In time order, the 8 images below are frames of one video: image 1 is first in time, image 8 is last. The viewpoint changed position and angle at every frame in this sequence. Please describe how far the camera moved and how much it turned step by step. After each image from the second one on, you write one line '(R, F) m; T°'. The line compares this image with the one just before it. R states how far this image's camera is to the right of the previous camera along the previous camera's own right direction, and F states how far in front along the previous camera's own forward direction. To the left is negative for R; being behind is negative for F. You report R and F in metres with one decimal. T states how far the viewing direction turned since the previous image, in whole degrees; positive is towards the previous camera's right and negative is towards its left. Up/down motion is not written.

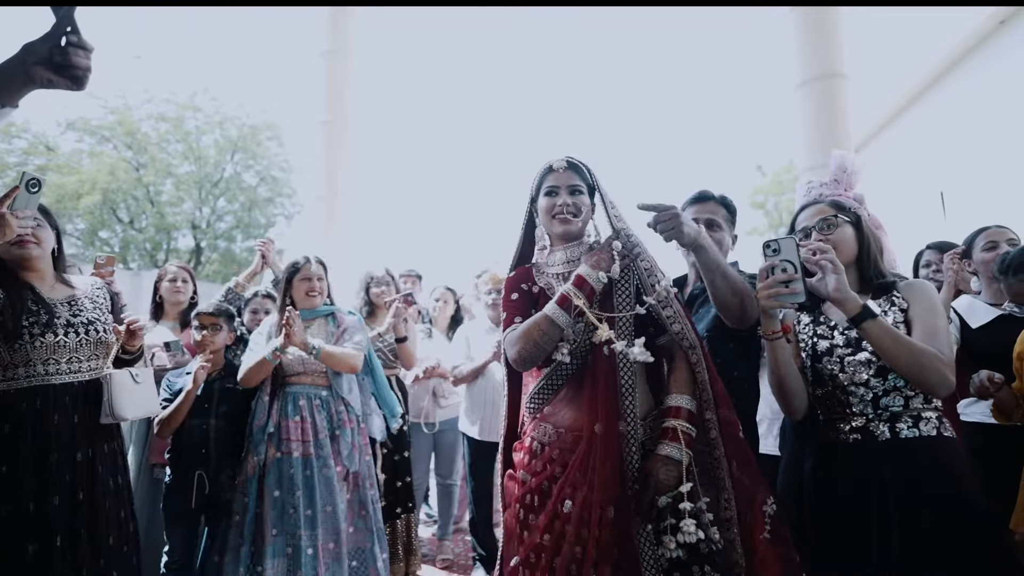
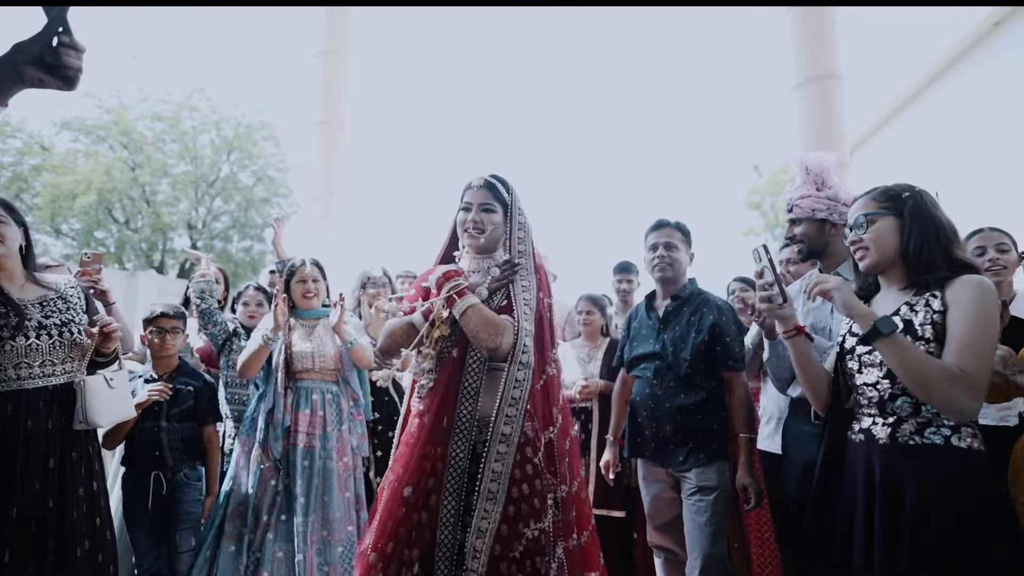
(0.0, 0.0) m; 0°
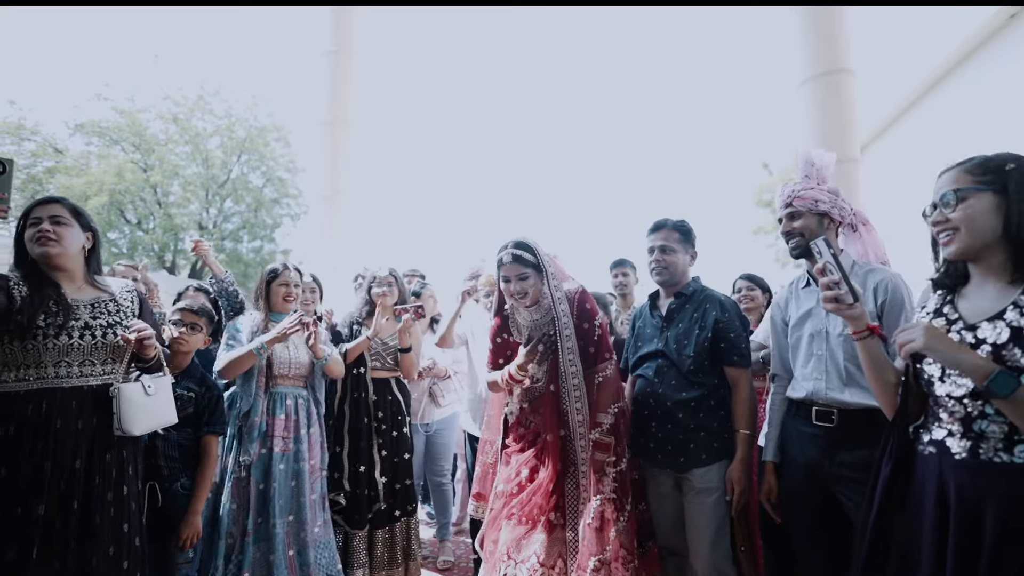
(0.0, 0.0) m; -1°
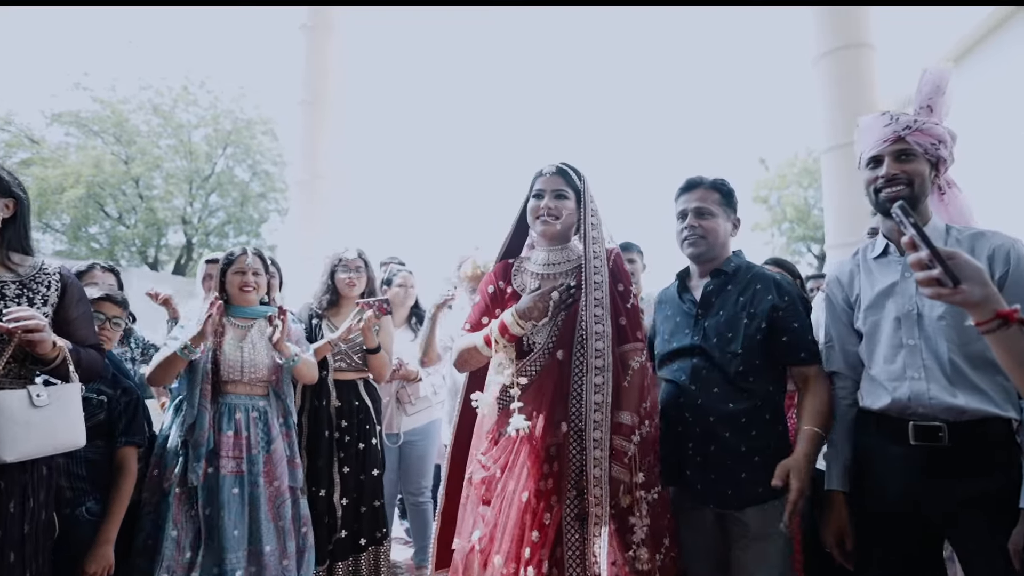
(0.0, +0.7) m; +1°
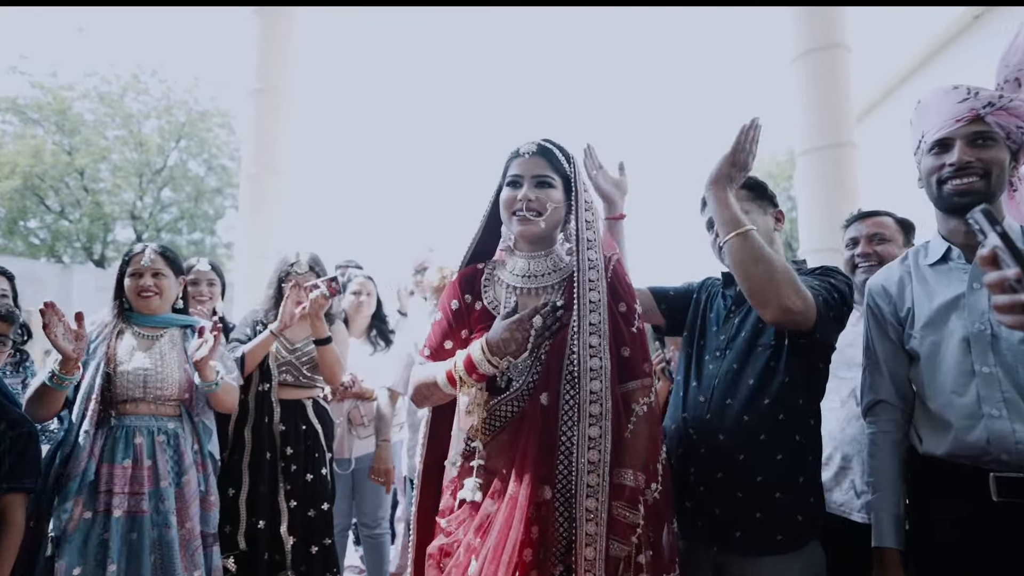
(0.0, +0.5) m; +3°
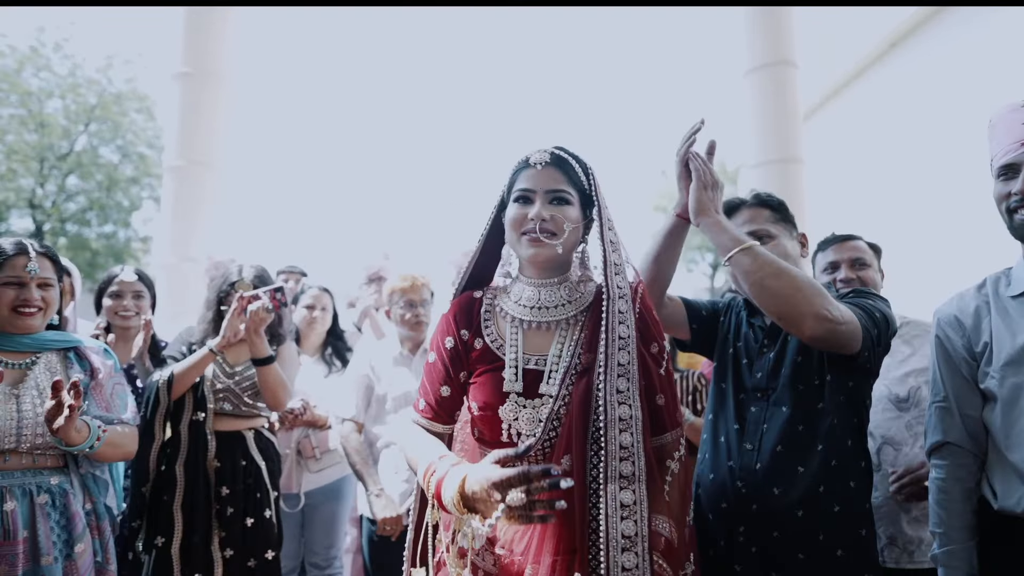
(-0.2, +0.4) m; +6°
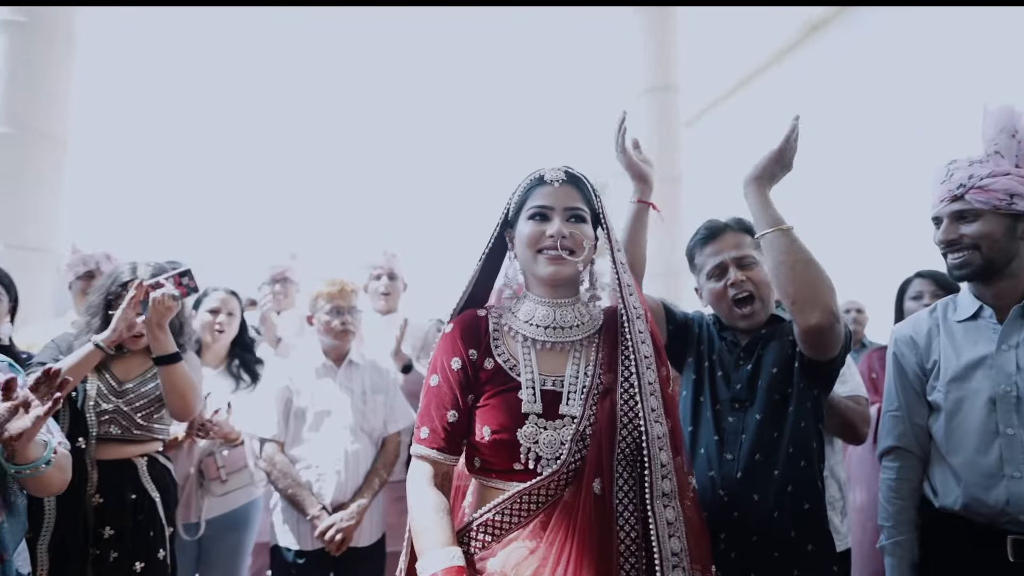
(-0.4, +0.1) m; +13°
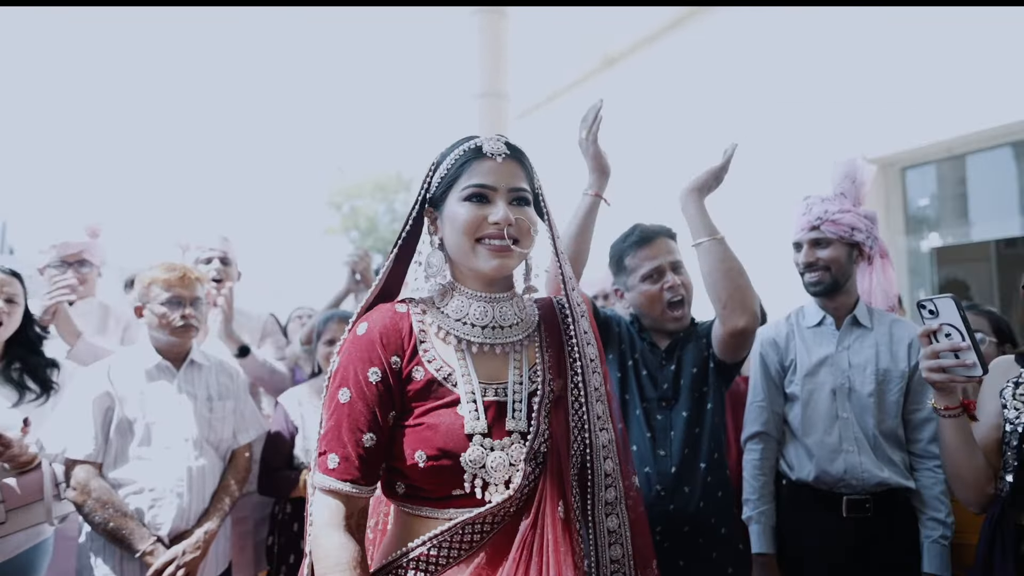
(-0.6, +0.2) m; +23°
